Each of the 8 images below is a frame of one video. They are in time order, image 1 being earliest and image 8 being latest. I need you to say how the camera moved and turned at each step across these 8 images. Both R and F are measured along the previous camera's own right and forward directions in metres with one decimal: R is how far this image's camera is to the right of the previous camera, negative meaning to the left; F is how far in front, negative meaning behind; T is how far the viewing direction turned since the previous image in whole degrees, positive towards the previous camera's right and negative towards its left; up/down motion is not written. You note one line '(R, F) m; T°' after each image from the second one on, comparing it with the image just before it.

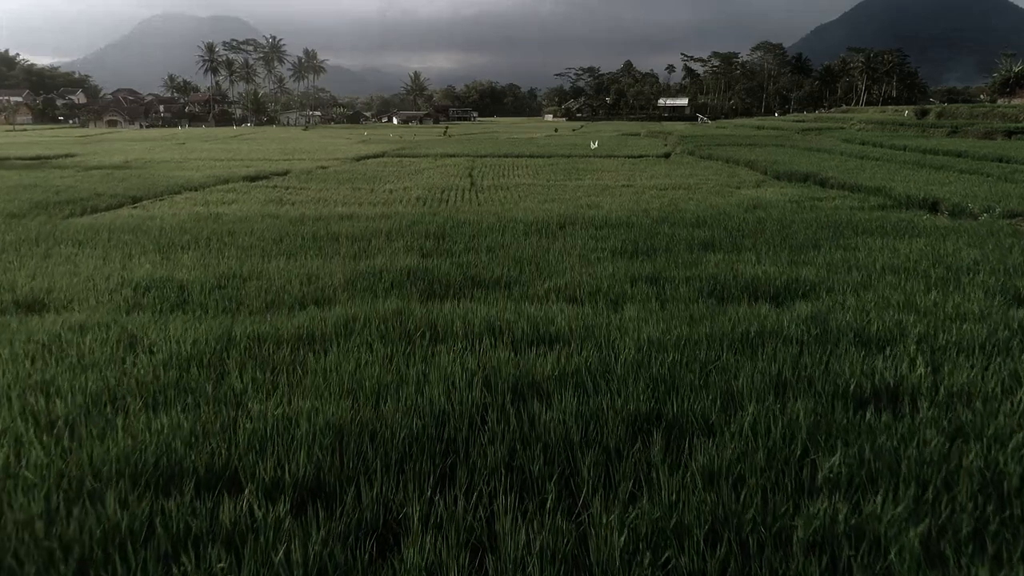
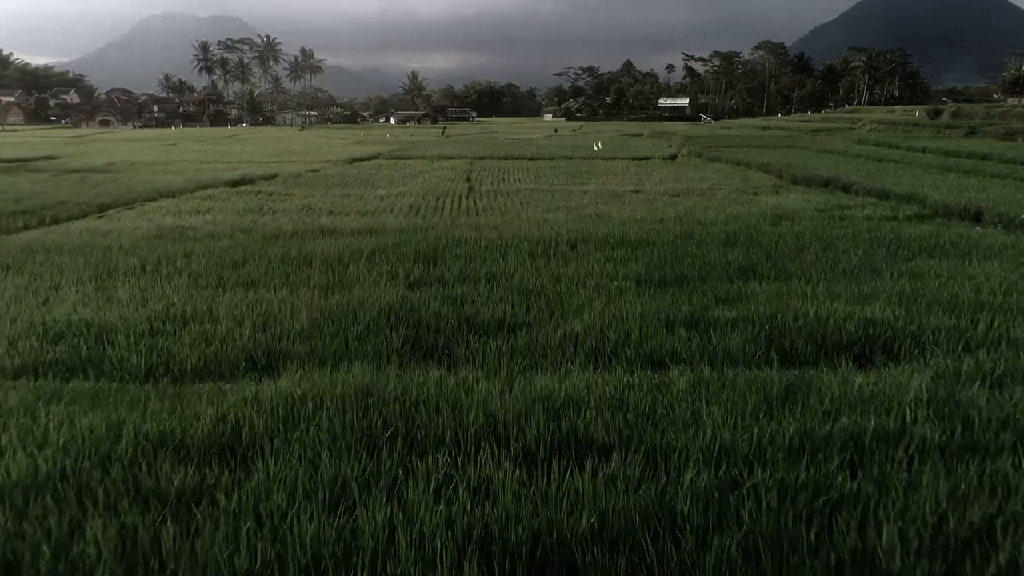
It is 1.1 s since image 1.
(0.0, +0.8) m; 0°
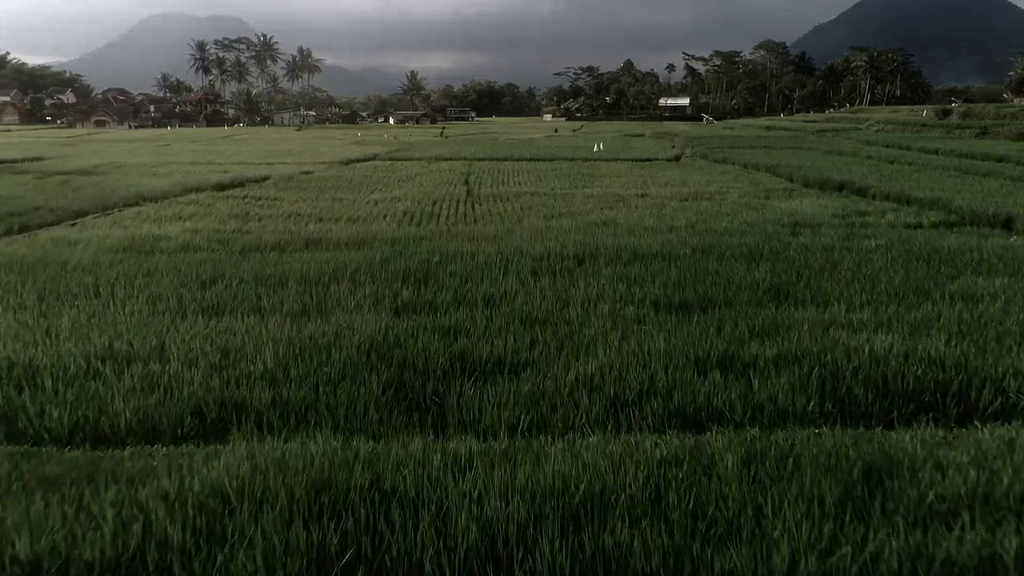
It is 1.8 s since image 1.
(0.0, +0.5) m; 0°
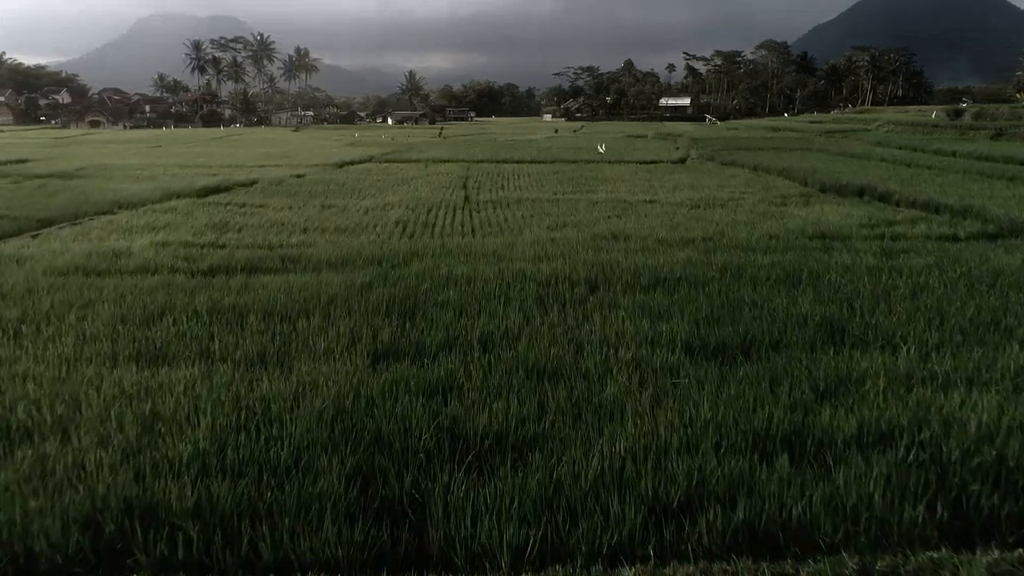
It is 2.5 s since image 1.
(0.0, +0.6) m; 0°
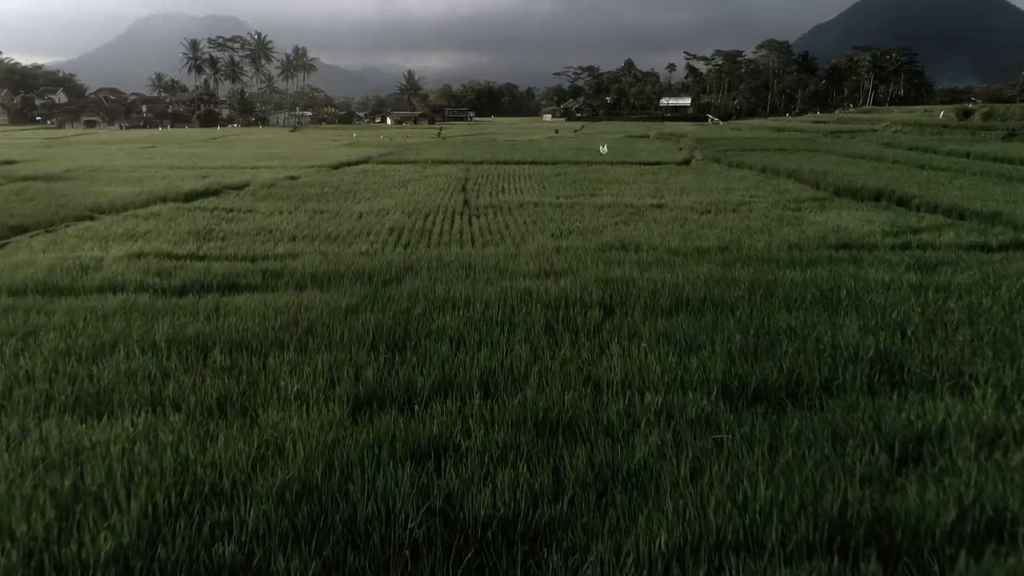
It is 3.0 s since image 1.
(0.0, +0.5) m; 0°
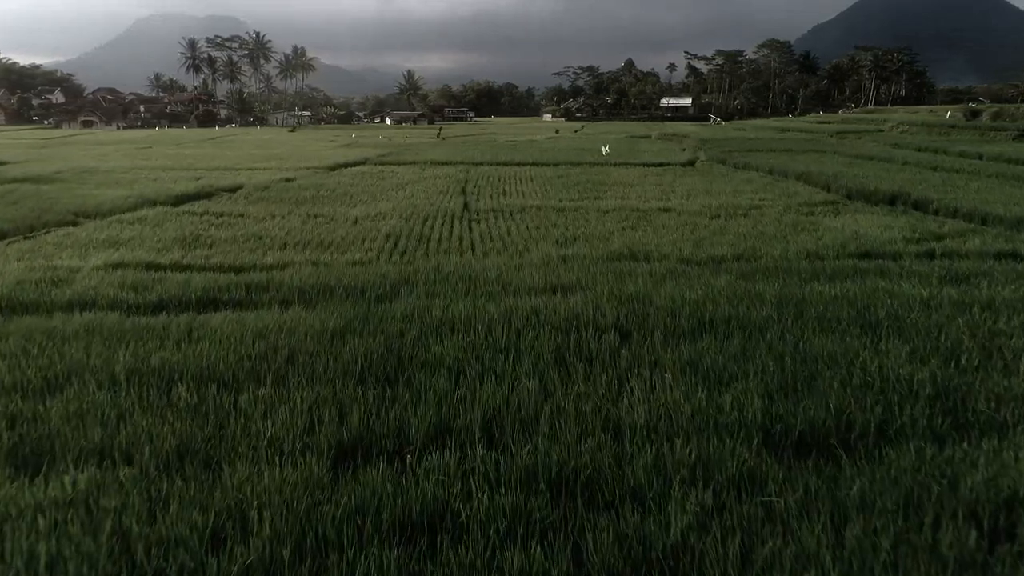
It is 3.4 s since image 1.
(0.0, +0.4) m; 0°
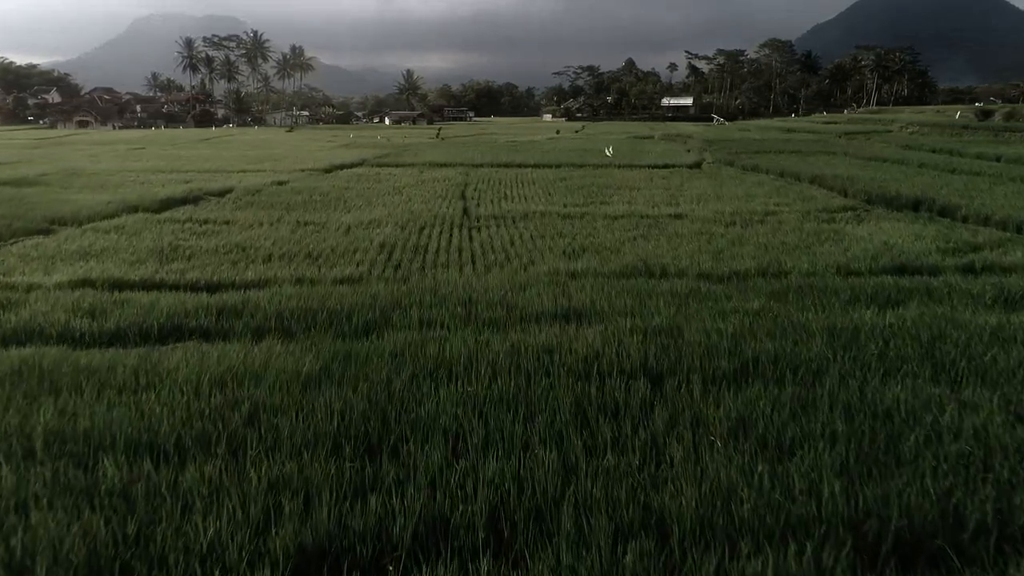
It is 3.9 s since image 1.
(0.0, +0.5) m; 0°
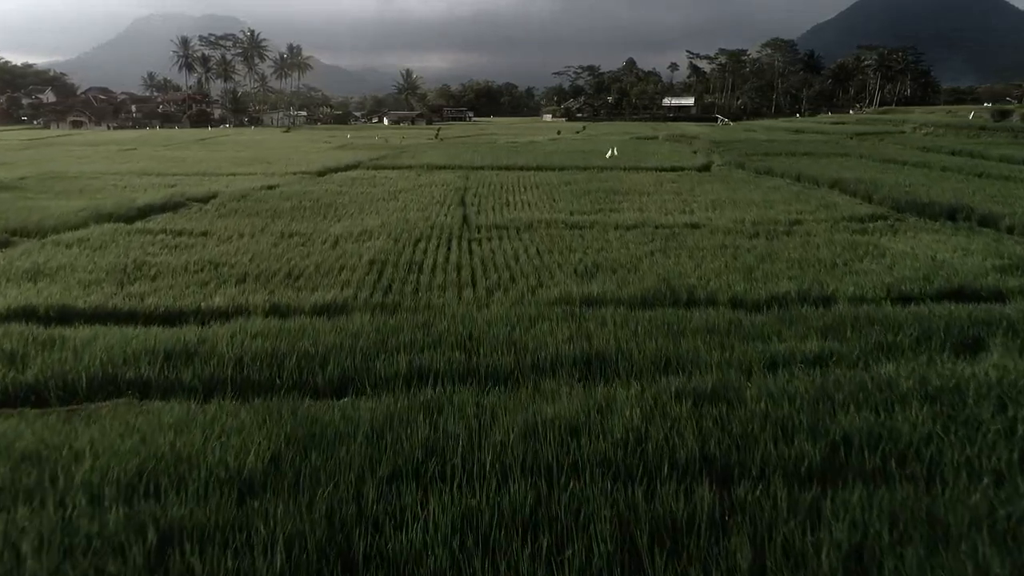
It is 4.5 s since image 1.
(0.0, +0.7) m; 0°
